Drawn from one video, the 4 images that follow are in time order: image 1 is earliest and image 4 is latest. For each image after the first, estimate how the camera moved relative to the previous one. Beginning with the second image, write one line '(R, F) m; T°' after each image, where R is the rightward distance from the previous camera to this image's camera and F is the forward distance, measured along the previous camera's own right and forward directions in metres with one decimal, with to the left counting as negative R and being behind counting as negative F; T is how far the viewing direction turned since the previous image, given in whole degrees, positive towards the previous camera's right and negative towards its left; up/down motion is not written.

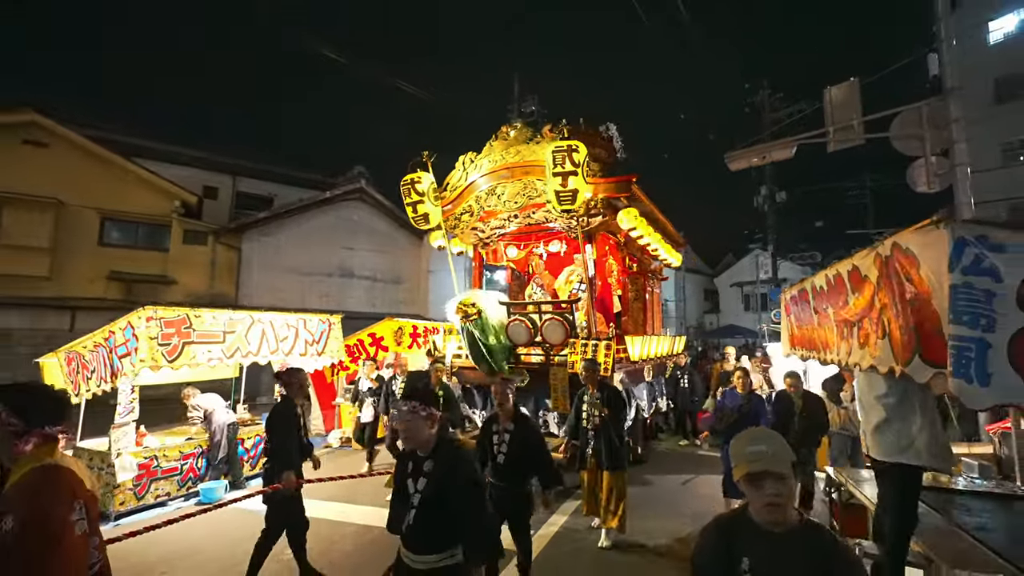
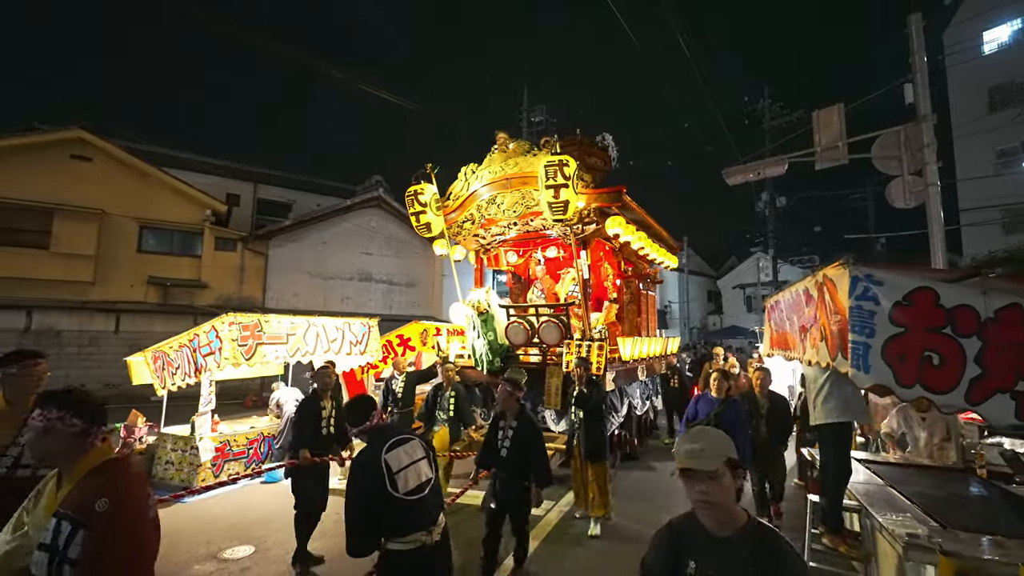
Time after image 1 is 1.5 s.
(-0.2, -0.9) m; 0°
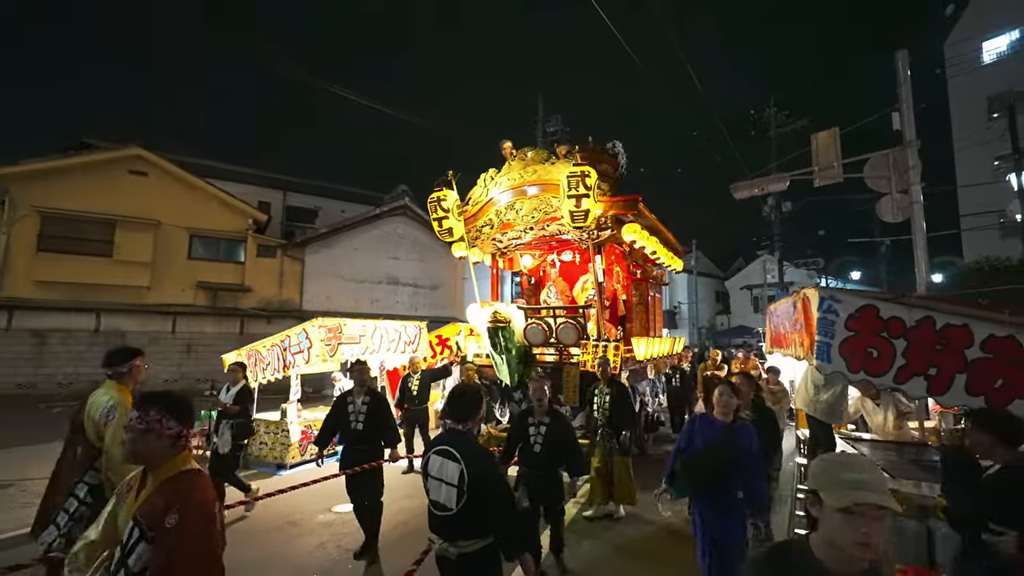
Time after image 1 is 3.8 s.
(-0.5, -1.1) m; -1°
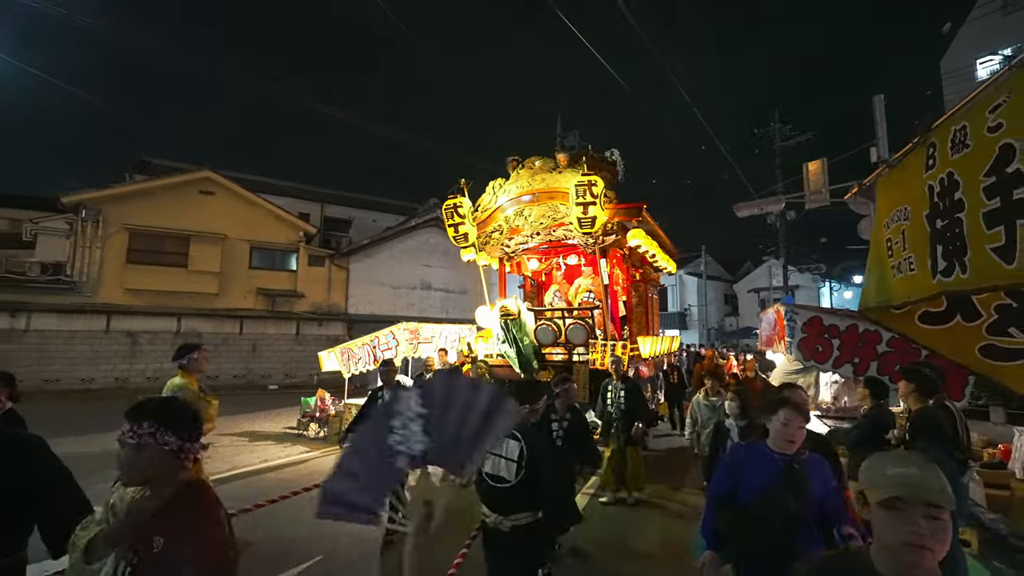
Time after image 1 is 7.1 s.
(-0.6, -1.8) m; -1°
